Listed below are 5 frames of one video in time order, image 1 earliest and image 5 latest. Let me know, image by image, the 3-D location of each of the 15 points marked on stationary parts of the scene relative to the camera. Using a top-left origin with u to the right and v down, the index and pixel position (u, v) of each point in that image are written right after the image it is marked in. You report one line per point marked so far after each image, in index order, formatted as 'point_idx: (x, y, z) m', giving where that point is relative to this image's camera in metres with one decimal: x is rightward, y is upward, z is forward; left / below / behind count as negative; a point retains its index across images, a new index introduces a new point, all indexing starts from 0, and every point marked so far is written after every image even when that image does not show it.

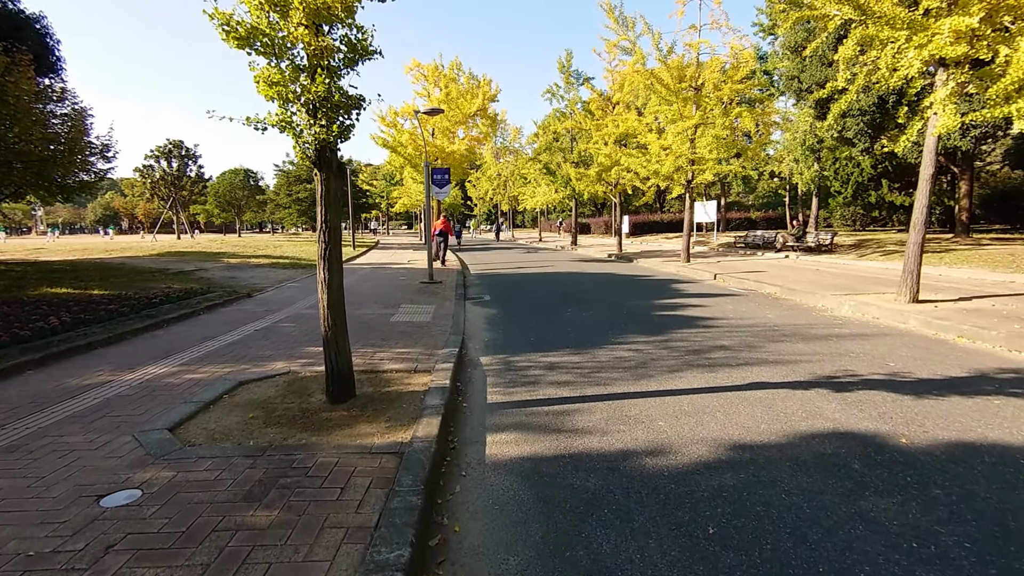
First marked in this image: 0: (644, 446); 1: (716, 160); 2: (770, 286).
0: (+1.0, -1.2, +4.1) m
1: (+6.9, +4.3, +17.7) m
2: (+6.1, 0.0, +12.5) m
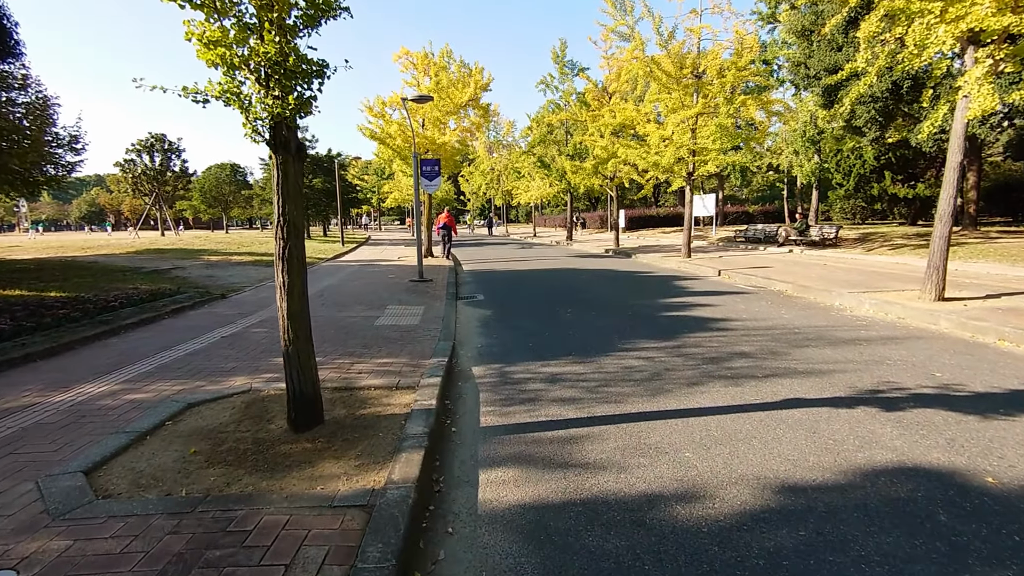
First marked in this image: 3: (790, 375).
0: (+1.0, -1.3, +3.3) m
1: (+6.7, +4.4, +16.9) m
2: (+6.0, +0.1, +11.8) m
3: (+2.9, -0.9, +5.5) m
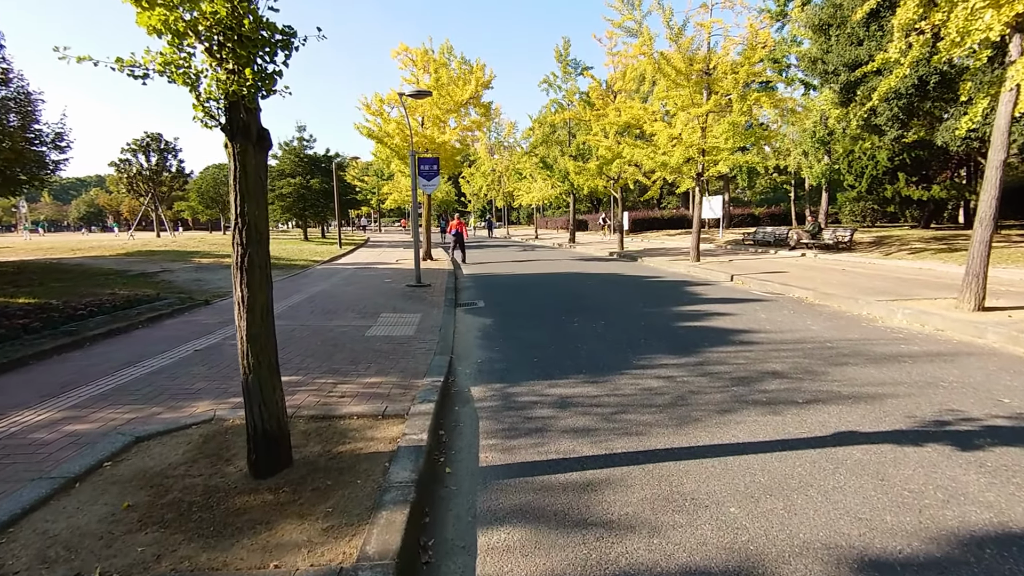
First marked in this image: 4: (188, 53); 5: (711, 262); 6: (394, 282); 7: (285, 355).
0: (+1.0, -1.4, +2.6) m
1: (+6.7, +4.2, +16.2) m
2: (+6.0, 0.0, +11.1) m
3: (+2.9, -1.0, +4.8) m
4: (-1.8, +1.3, +3.0) m
5: (+6.7, +0.9, +17.6) m
6: (-3.1, +0.2, +14.0) m
7: (-2.8, -0.8, +6.5) m
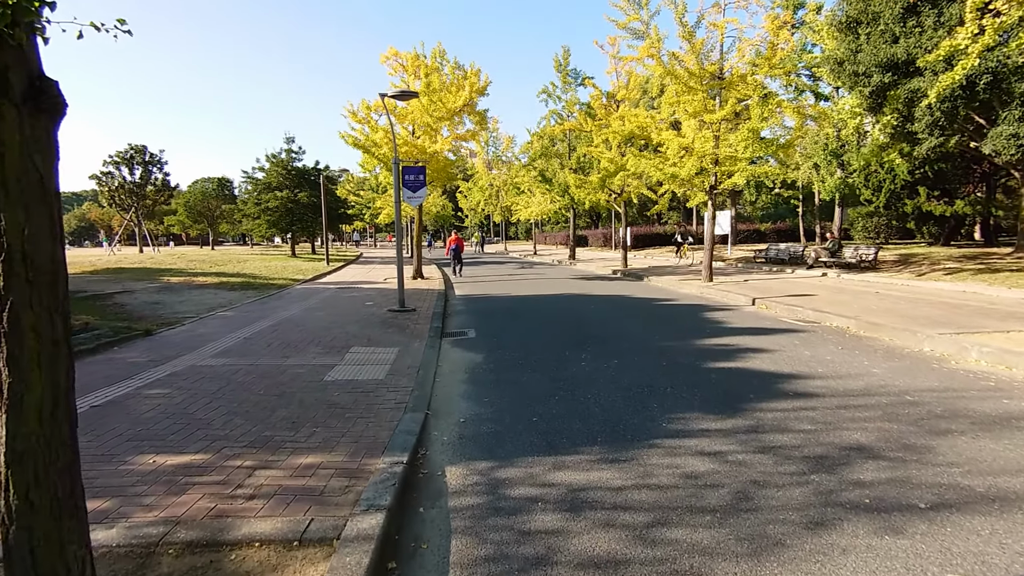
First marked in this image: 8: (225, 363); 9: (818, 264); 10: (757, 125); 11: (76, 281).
0: (+1.0, -1.6, +1.1) m
1: (+6.6, +3.6, +14.9) m
2: (+5.9, -0.5, +9.6) m
3: (+2.8, -1.3, +3.3) m
4: (-1.9, +1.1, +1.6) m
5: (+6.5, +0.2, +16.2) m
6: (-3.2, -0.4, +12.5) m
7: (-2.9, -1.2, +5.0) m
8: (-3.8, -1.0, +6.9) m
9: (+10.8, +0.9, +18.7) m
10: (+6.5, +4.4, +14.1) m
11: (-13.5, +0.2, +16.3) m
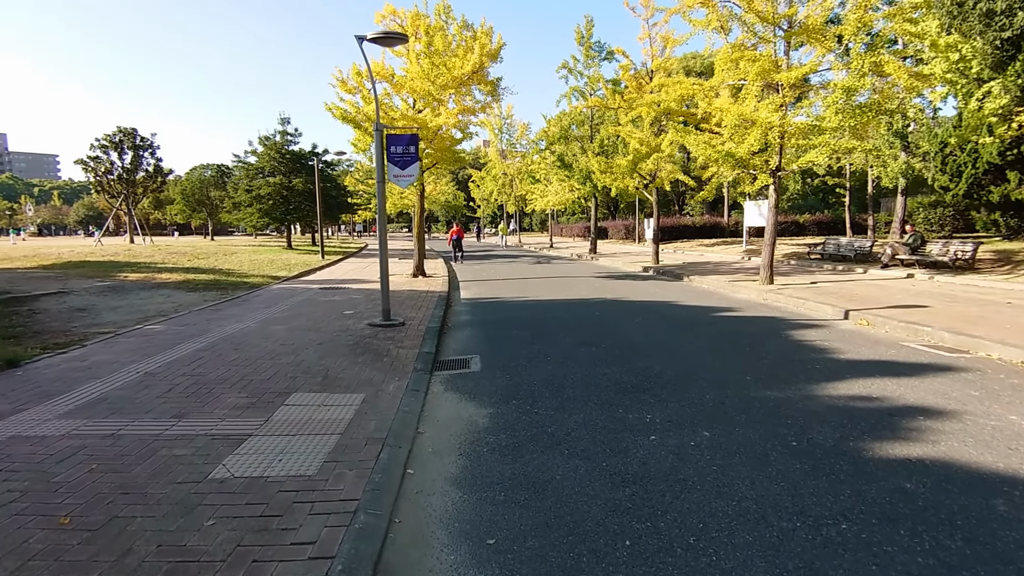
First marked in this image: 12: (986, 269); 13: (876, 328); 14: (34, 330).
0: (+1.0, -1.9, -1.7) m
1: (+7.0, +3.5, +11.9) m
2: (+6.2, -0.7, +6.7) m
3: (+2.9, -1.6, +0.4) m
4: (-1.8, +0.8, -1.2) m
5: (+7.0, +0.1, +13.2) m
6: (-2.9, -0.5, +9.8) m
7: (-2.7, -1.4, +2.3) m
8: (-3.6, -1.2, +4.3) m
9: (+11.3, +0.8, +15.6) m
10: (+6.9, +4.2, +11.1) m
11: (-13.1, +0.3, +13.9) m
12: (+12.6, +0.5, +14.0) m
13: (+5.8, -0.6, +8.5) m
14: (-7.3, -0.6, +8.1) m
